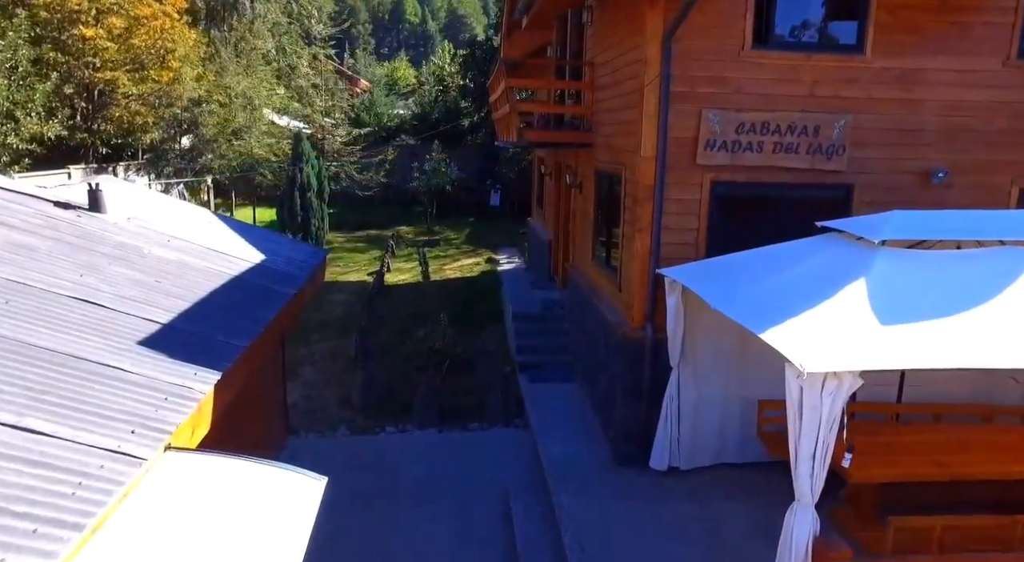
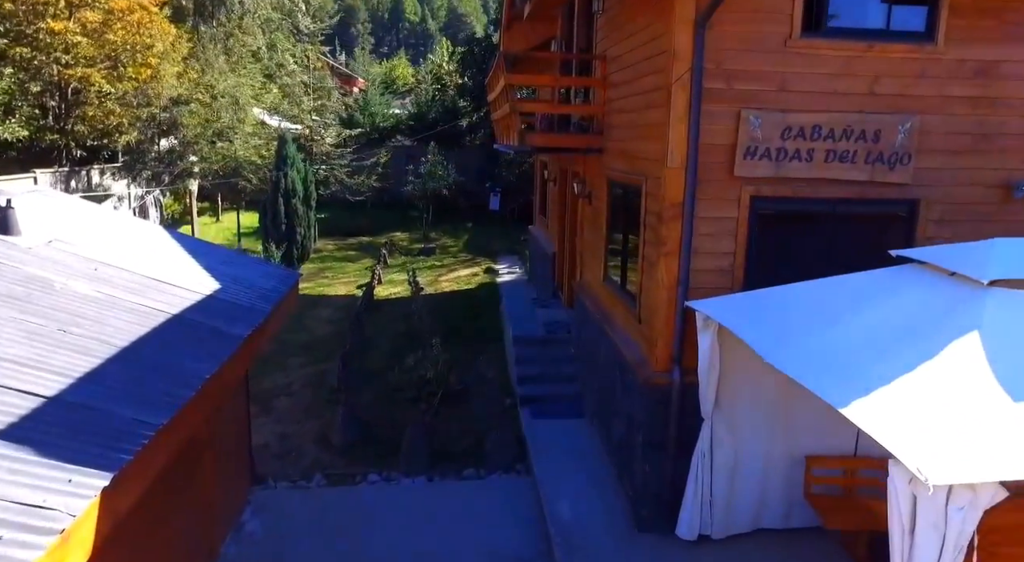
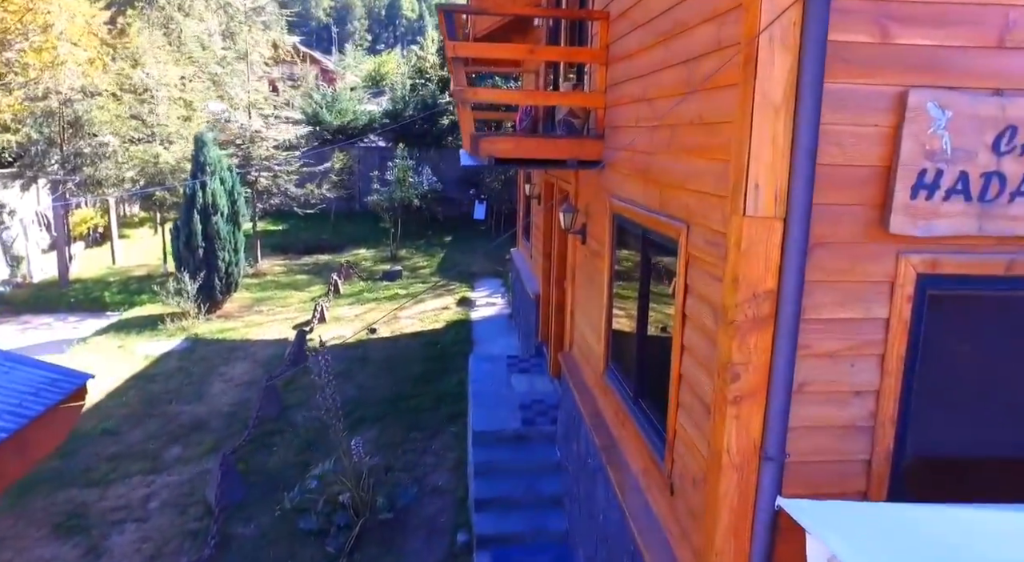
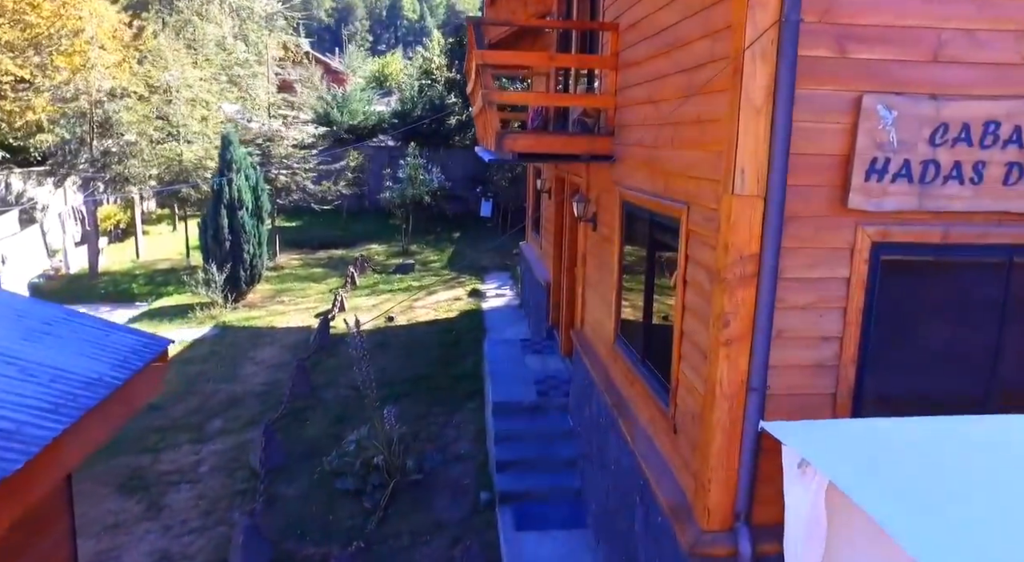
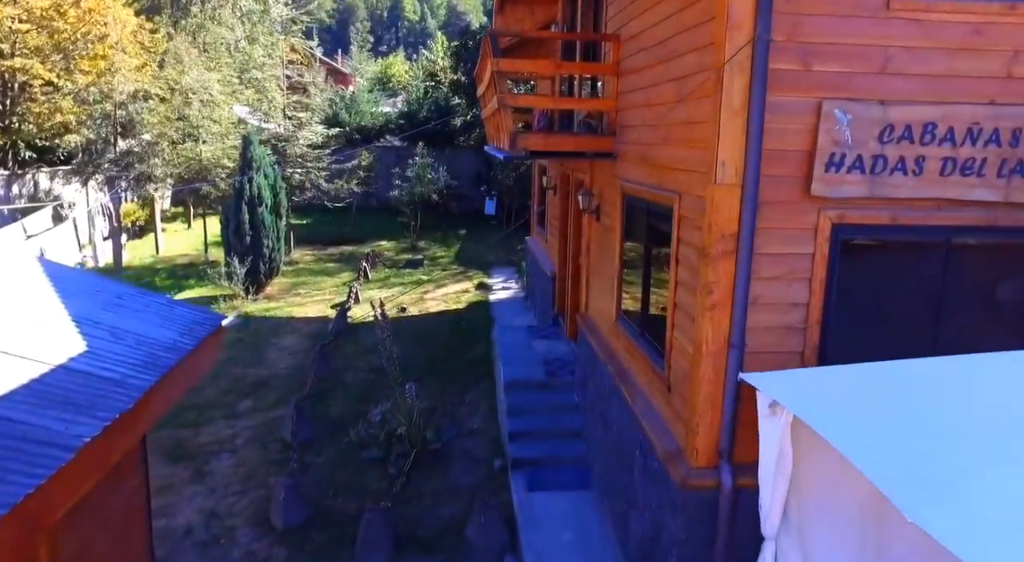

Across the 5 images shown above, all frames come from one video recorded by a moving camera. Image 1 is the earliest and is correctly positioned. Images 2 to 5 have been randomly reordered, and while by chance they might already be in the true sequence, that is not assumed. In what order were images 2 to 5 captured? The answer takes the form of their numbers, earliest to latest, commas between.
2, 5, 4, 3
